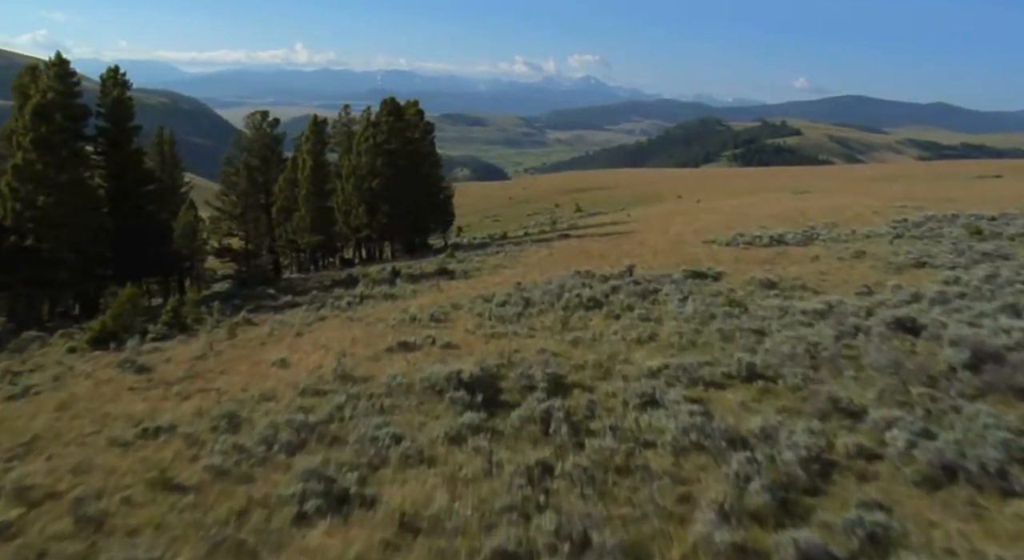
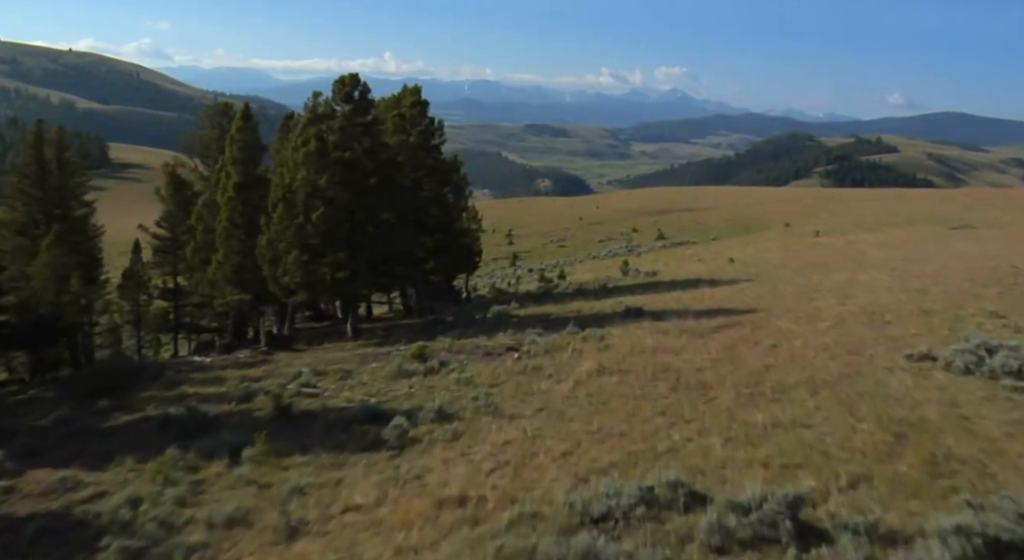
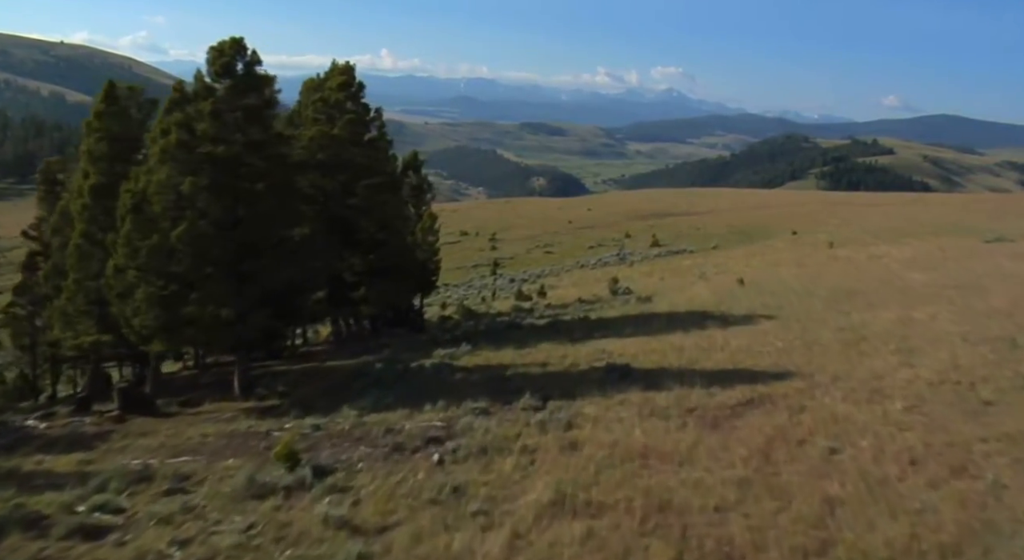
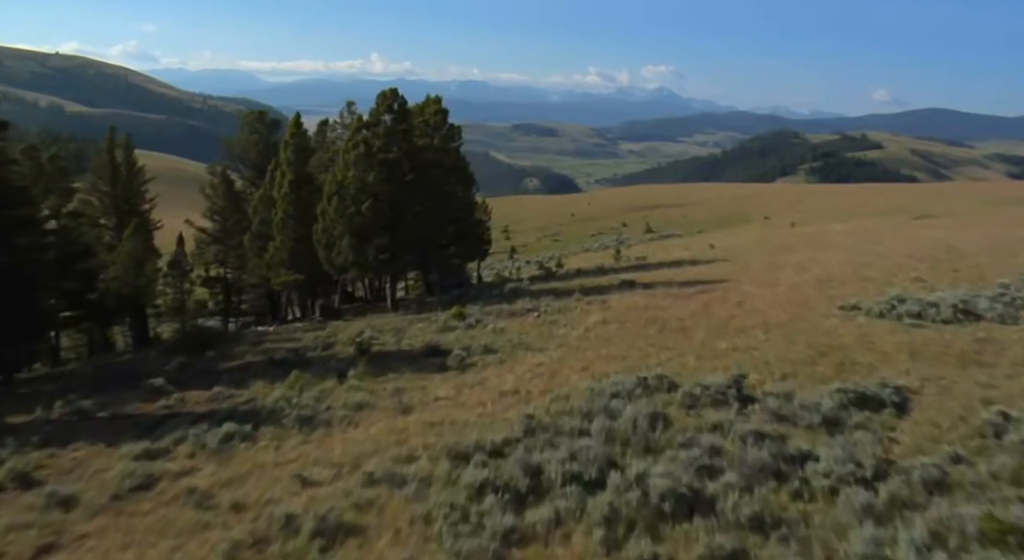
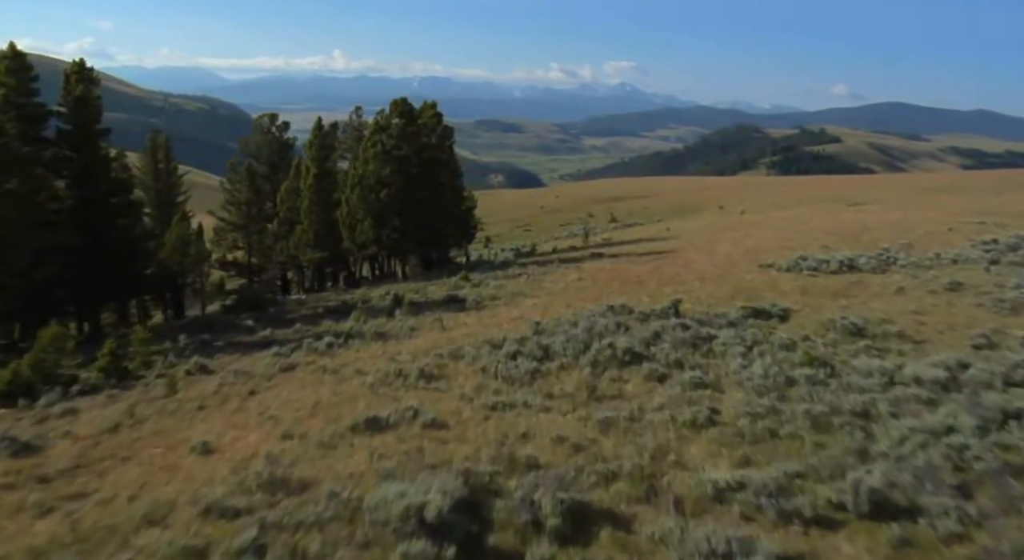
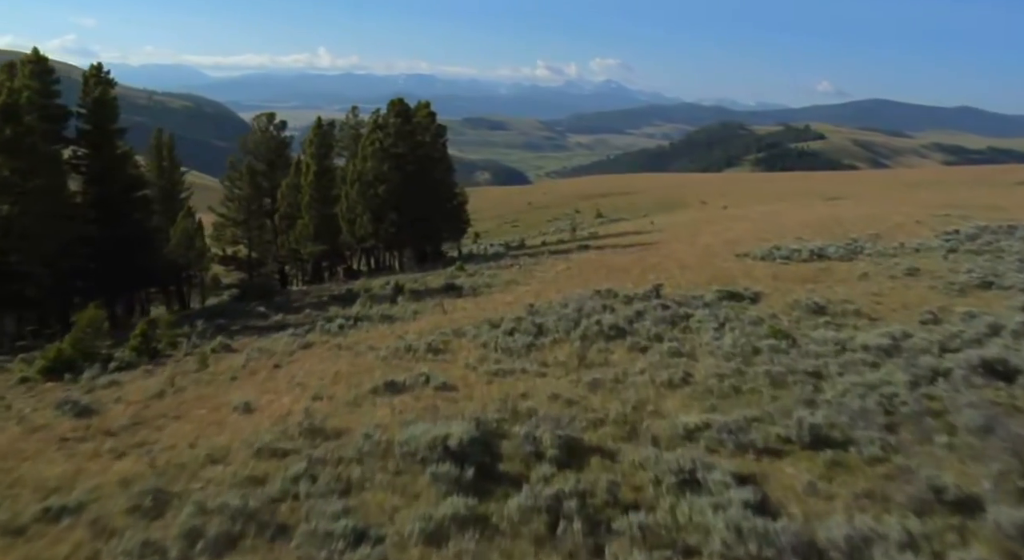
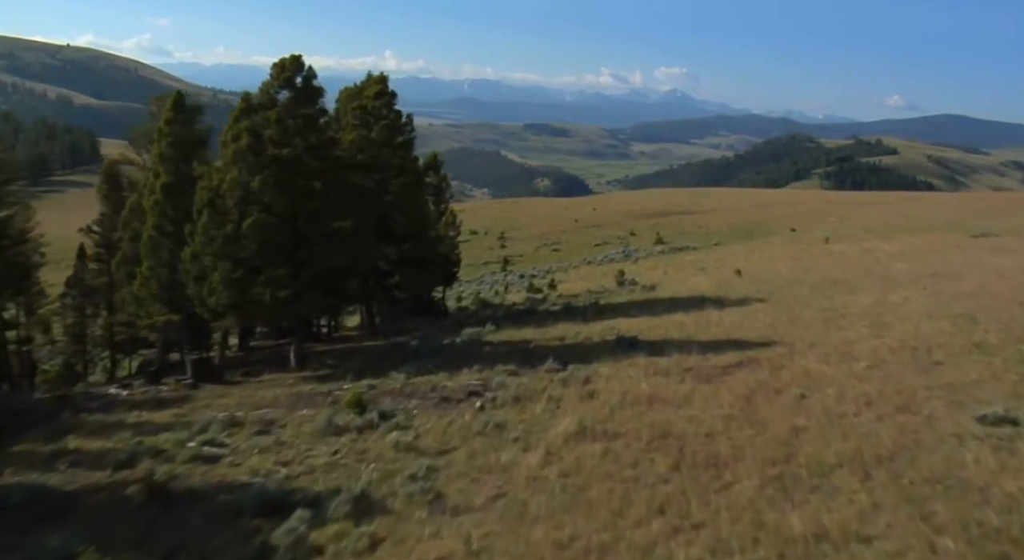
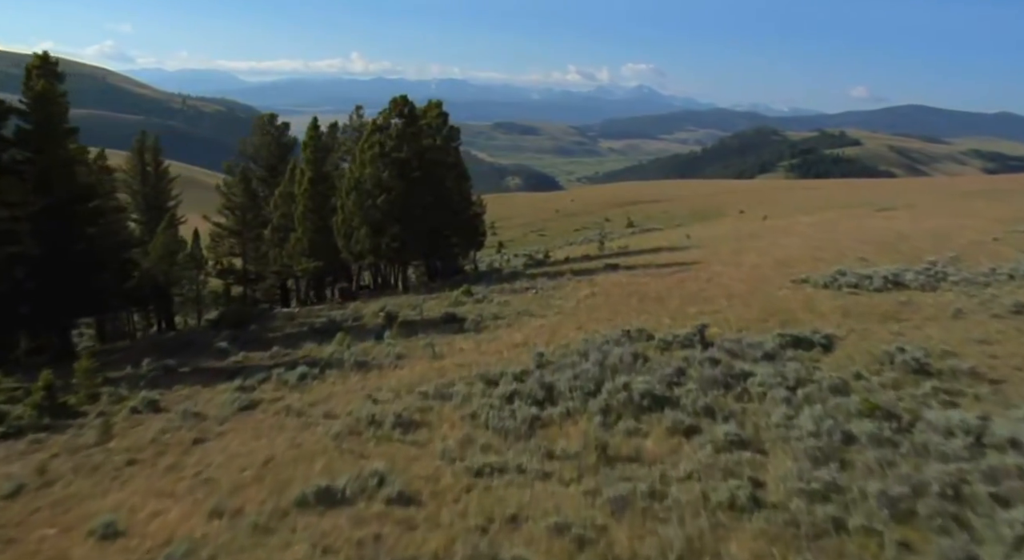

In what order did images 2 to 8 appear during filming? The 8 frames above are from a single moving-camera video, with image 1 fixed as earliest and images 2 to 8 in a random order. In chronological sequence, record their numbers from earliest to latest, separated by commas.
6, 5, 8, 4, 2, 7, 3
